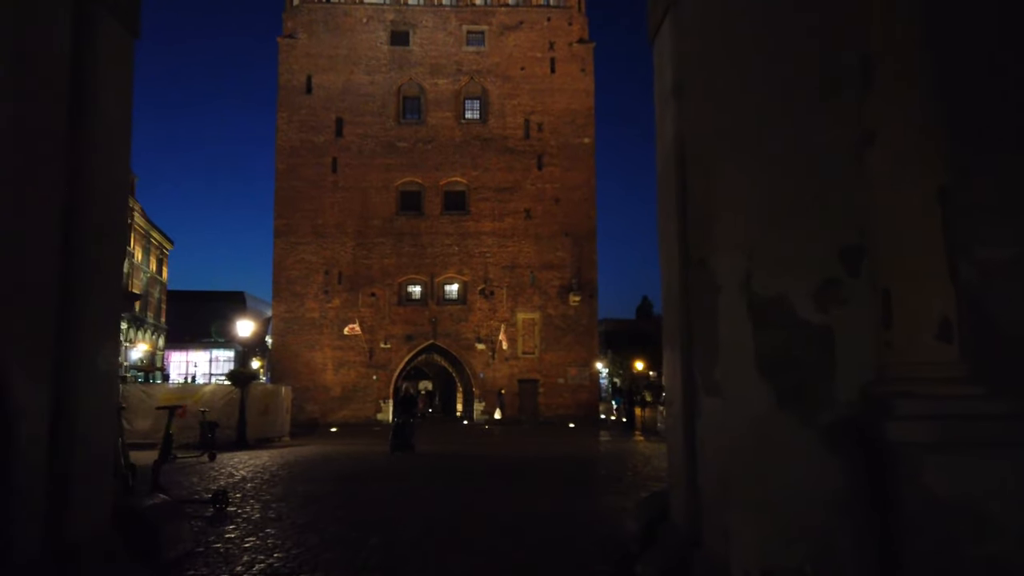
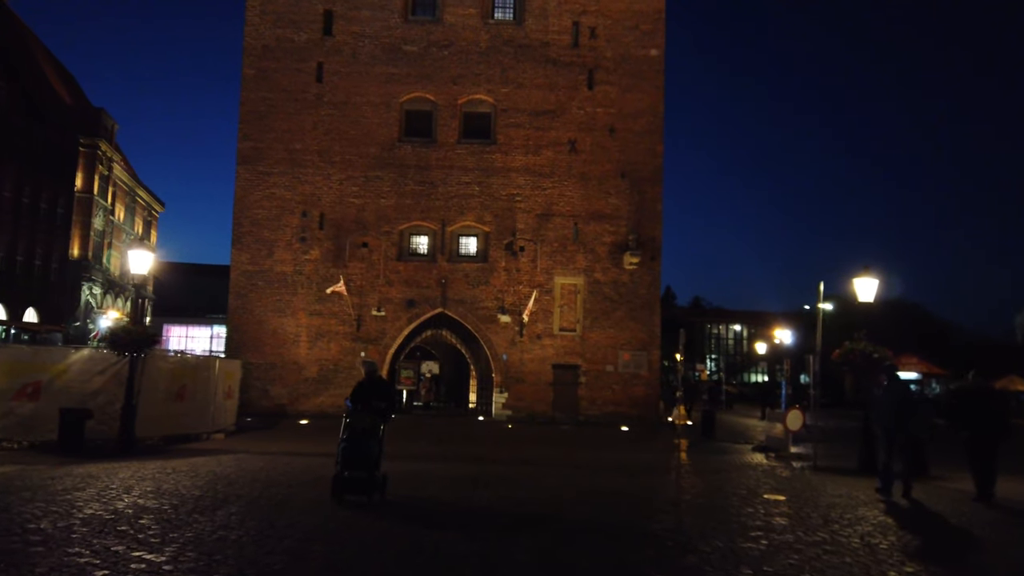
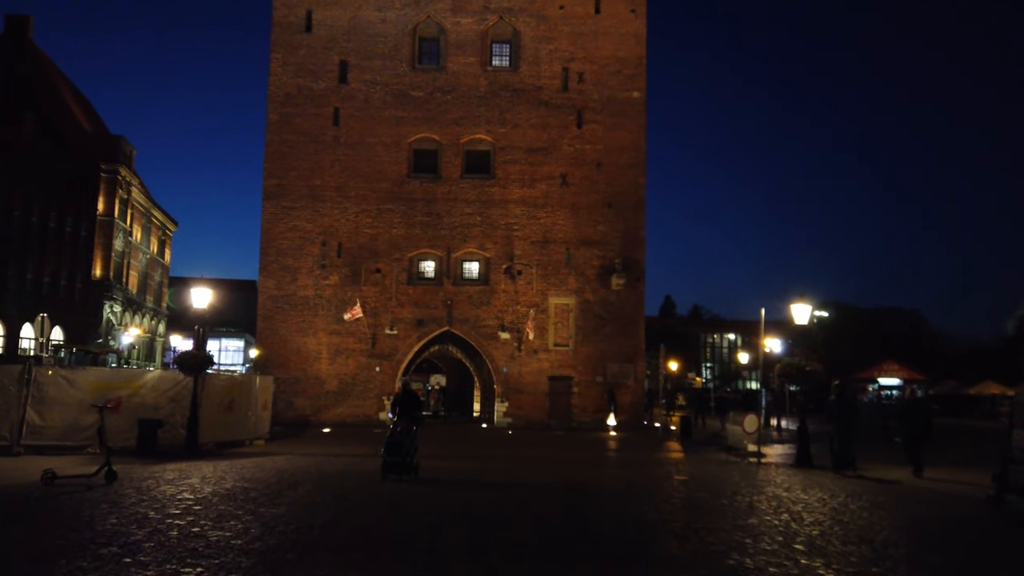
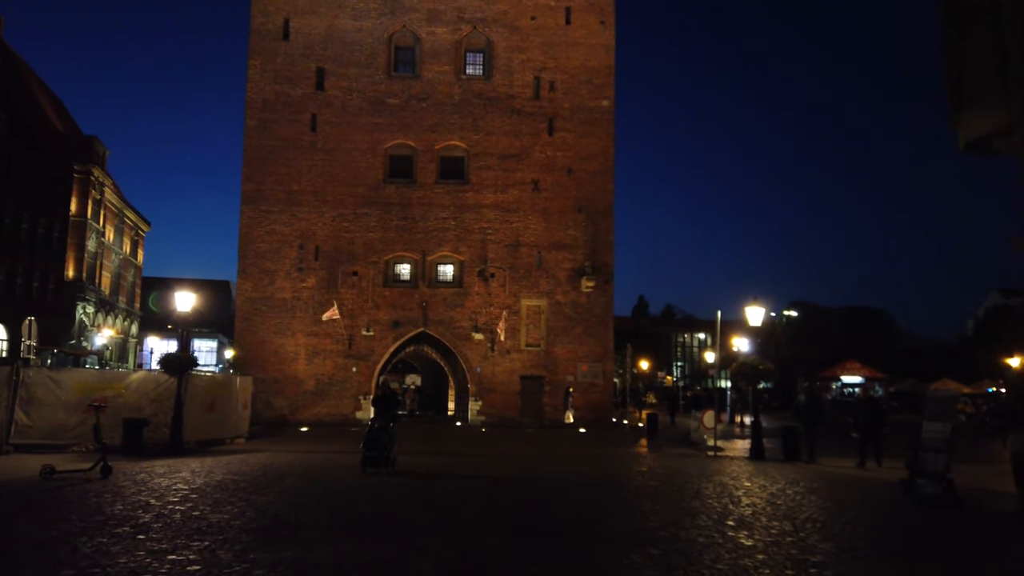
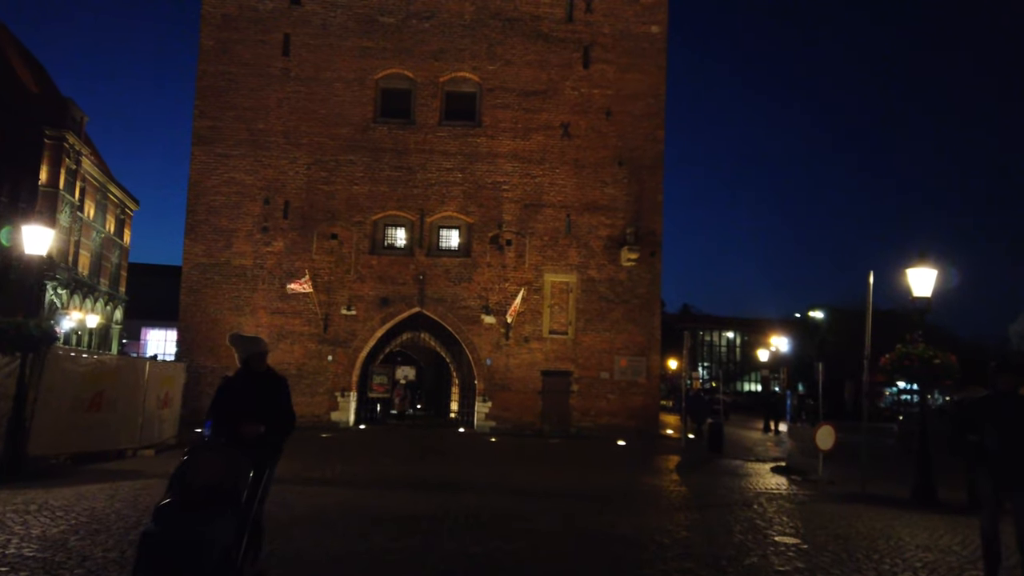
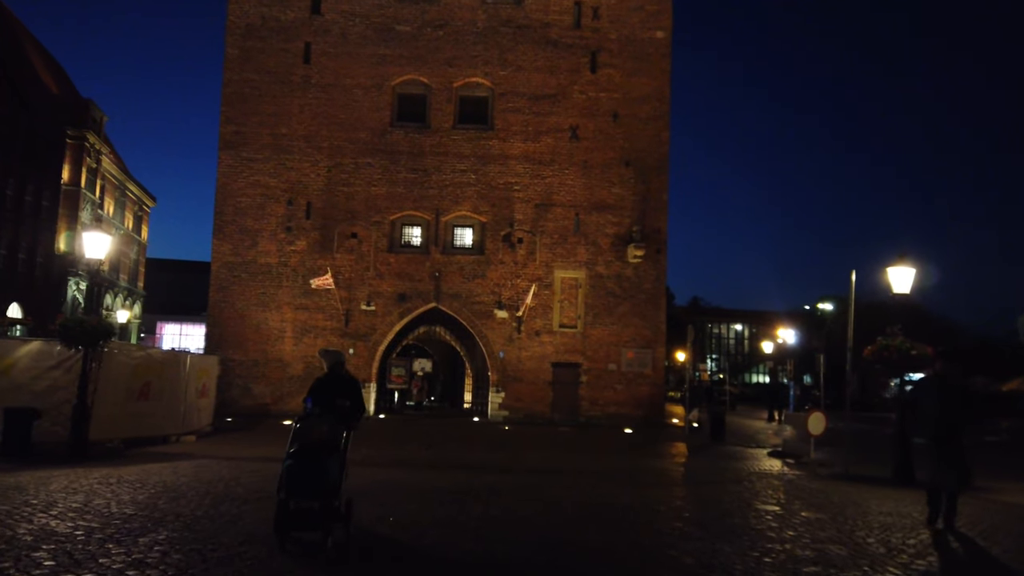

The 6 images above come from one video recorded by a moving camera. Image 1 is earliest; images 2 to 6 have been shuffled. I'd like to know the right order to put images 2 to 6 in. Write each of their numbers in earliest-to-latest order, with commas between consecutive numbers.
4, 3, 2, 6, 5
